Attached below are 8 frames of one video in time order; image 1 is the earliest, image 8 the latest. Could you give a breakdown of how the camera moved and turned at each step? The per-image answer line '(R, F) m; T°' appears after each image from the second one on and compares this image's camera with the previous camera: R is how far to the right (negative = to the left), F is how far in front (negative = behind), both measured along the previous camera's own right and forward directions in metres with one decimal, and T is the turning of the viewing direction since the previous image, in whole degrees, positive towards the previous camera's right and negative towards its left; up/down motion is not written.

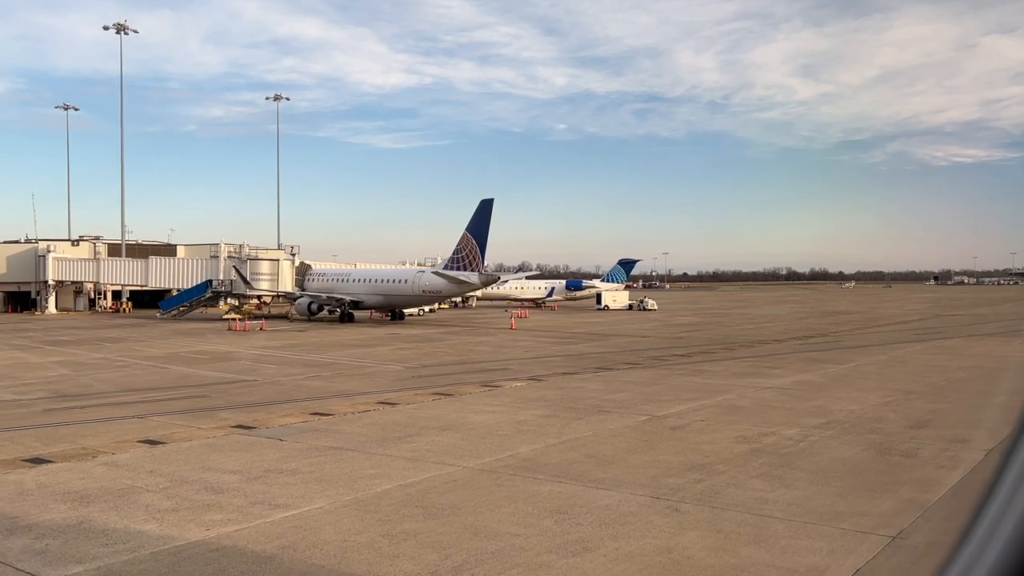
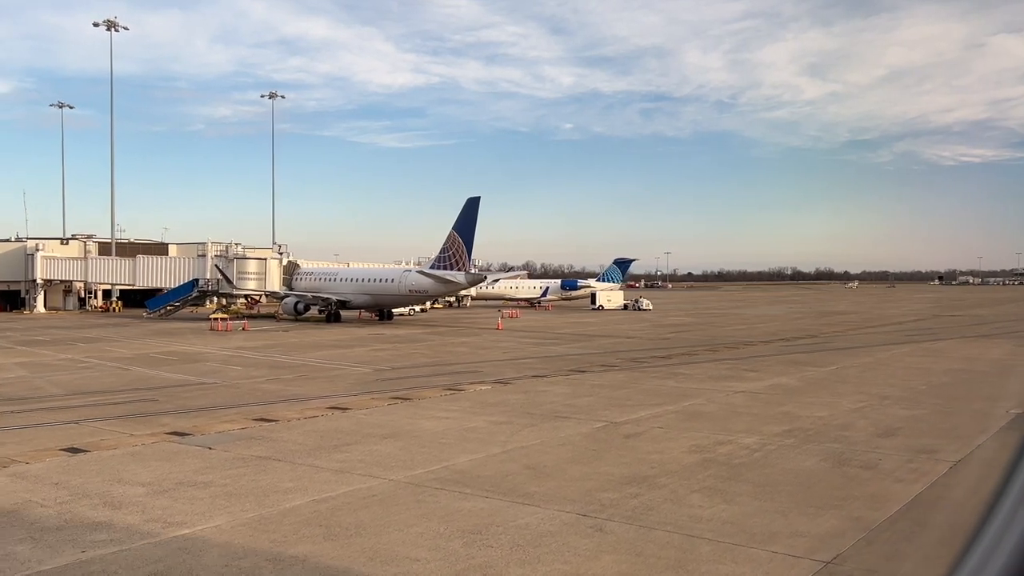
(+0.9, +0.6) m; 0°
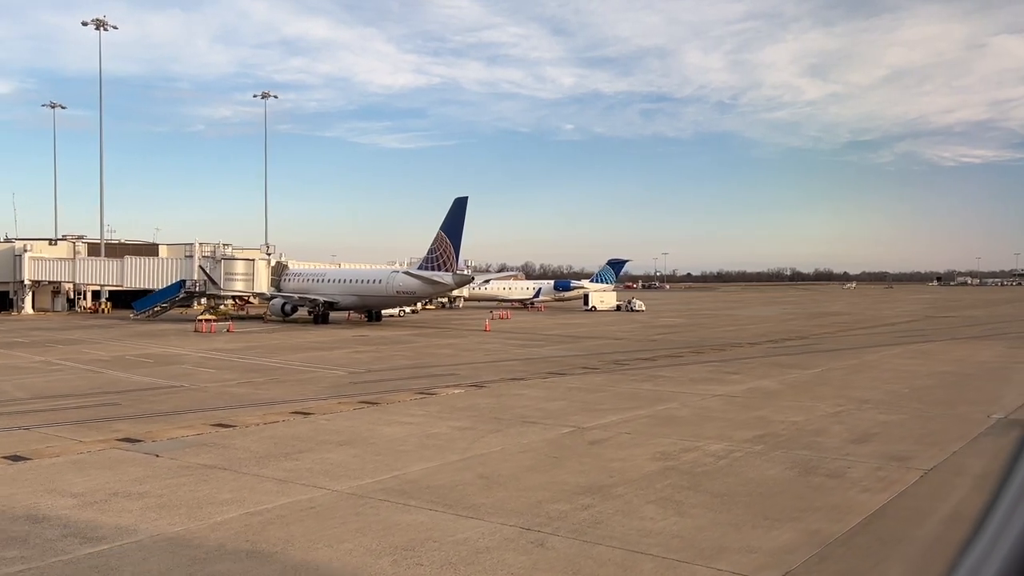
(+0.6, +0.4) m; 0°
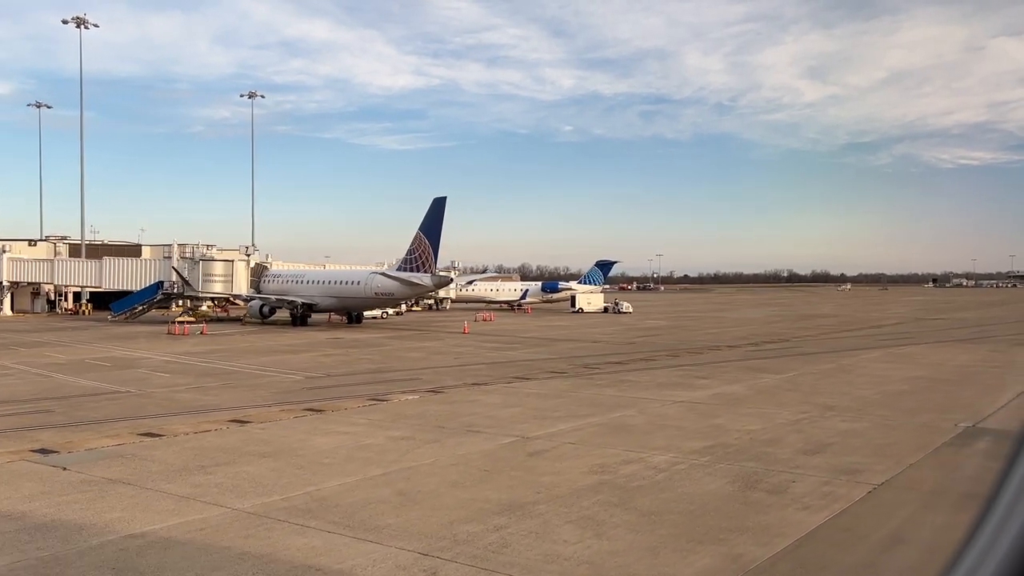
(+0.9, +0.6) m; 0°
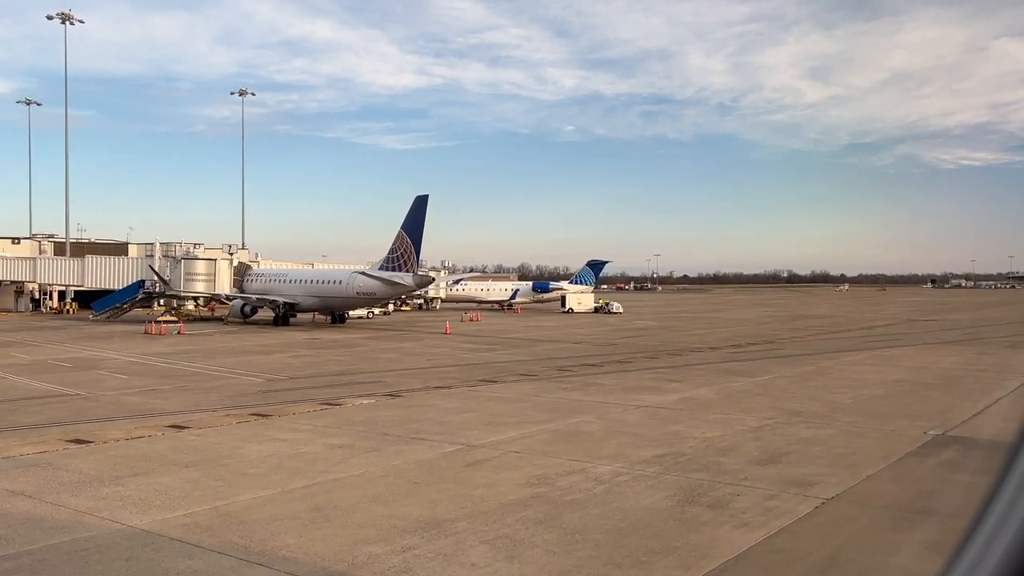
(+0.8, +0.5) m; 0°
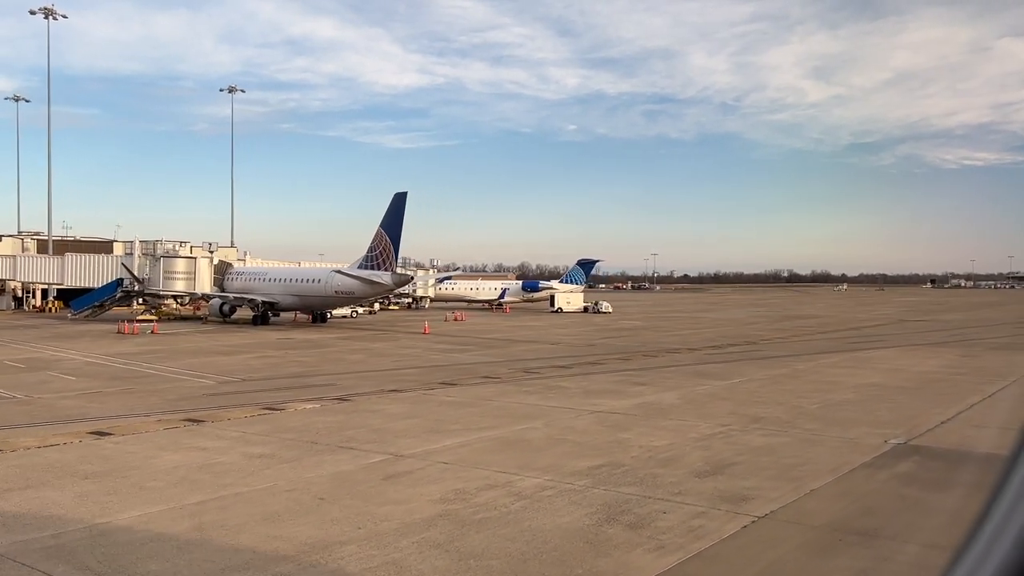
(+1.0, +0.6) m; 0°
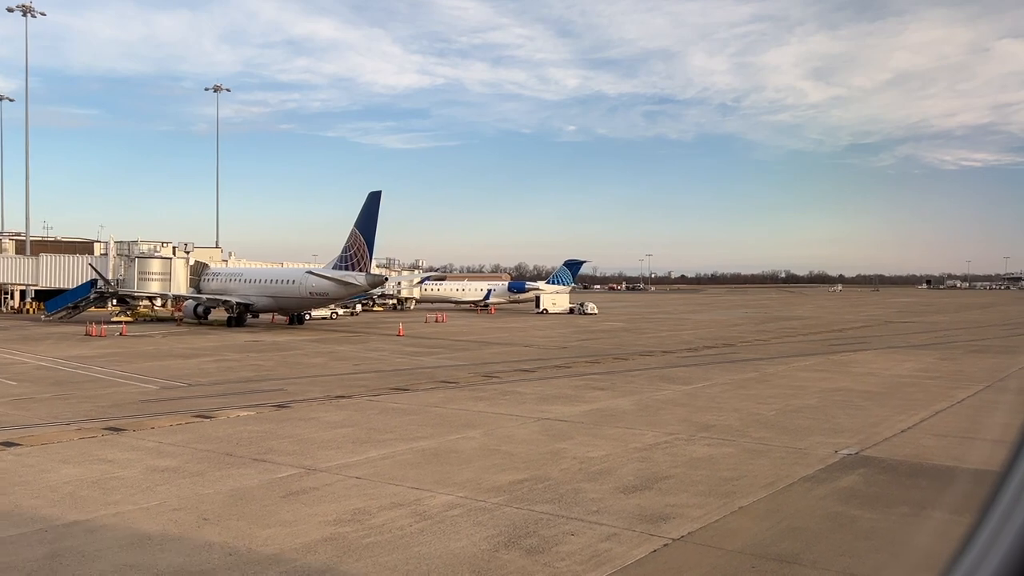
(+1.0, +0.6) m; 0°
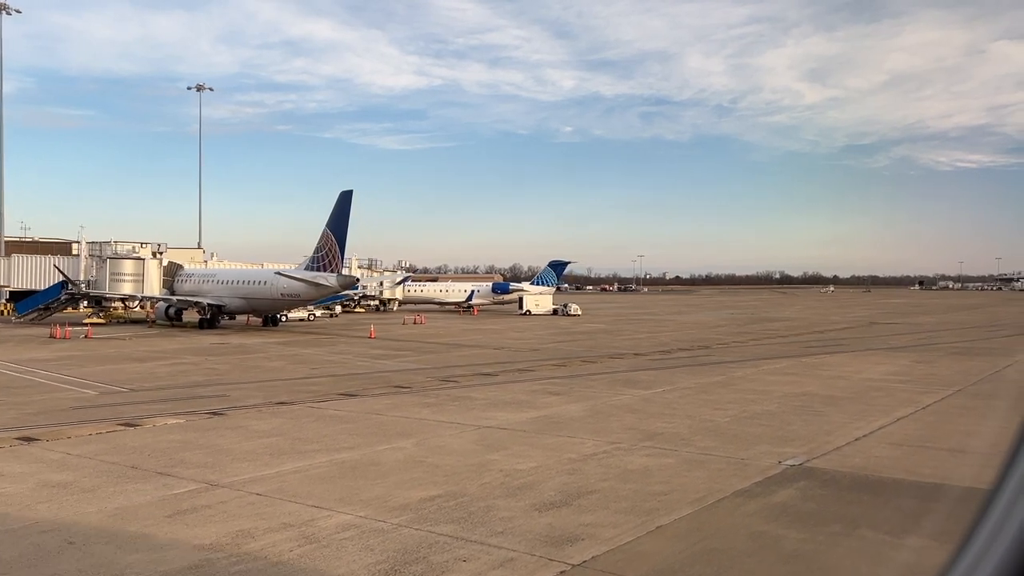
(+1.0, +0.6) m; 0°
